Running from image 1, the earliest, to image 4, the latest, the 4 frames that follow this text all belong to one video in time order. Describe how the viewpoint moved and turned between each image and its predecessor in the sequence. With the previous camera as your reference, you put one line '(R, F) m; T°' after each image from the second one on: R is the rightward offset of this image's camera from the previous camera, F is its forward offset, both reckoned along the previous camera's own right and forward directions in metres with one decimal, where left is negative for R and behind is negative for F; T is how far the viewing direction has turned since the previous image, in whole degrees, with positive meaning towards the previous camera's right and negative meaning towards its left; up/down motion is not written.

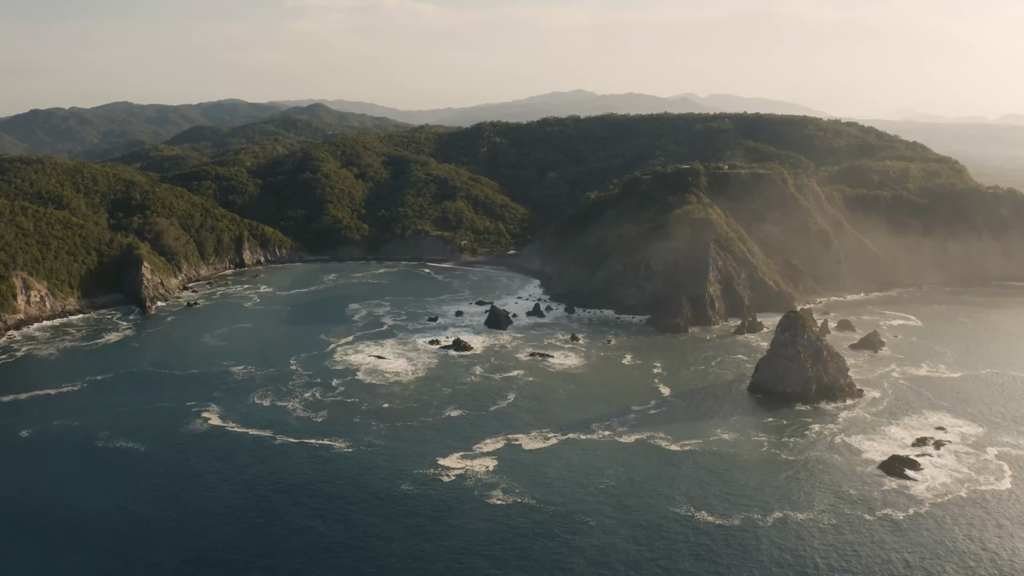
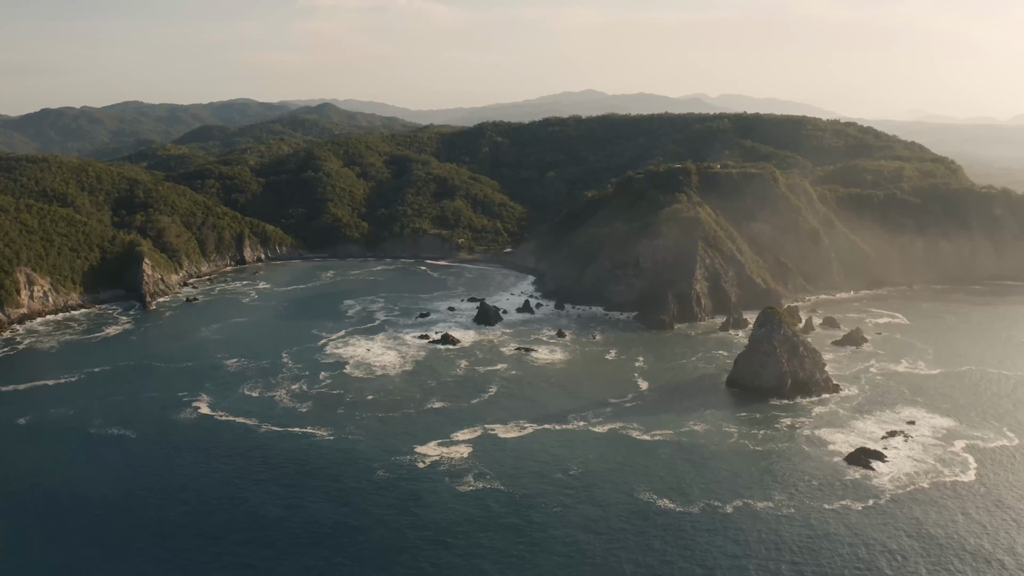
(+1.8, -1.2) m; -1°
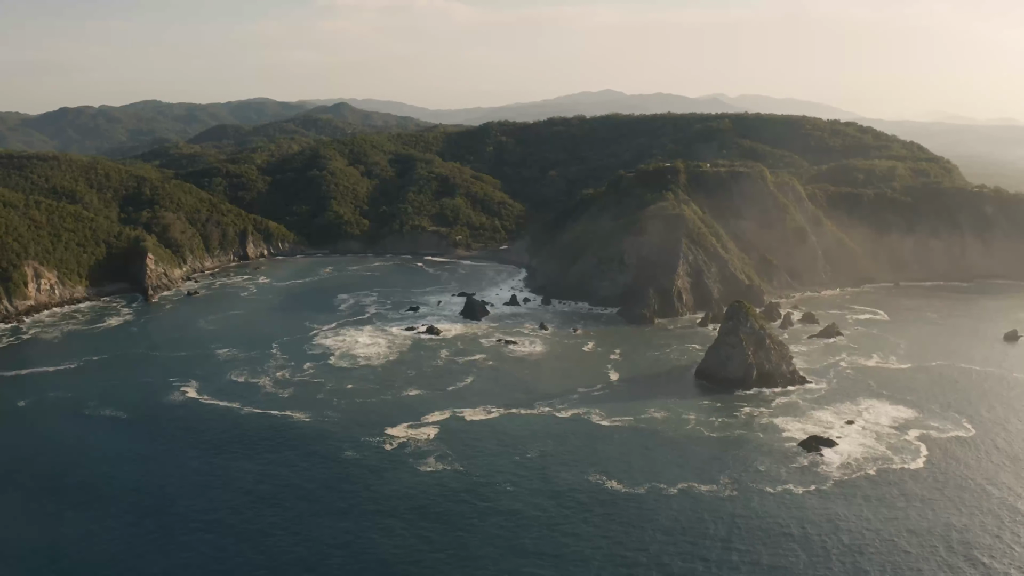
(+2.7, -2.0) m; -1°
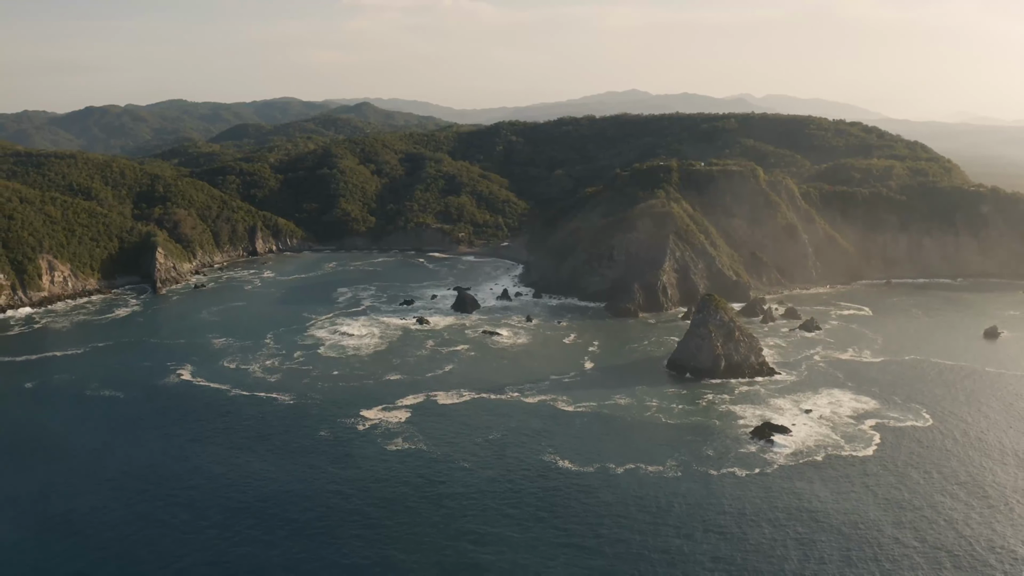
(+3.1, -2.2) m; -2°
